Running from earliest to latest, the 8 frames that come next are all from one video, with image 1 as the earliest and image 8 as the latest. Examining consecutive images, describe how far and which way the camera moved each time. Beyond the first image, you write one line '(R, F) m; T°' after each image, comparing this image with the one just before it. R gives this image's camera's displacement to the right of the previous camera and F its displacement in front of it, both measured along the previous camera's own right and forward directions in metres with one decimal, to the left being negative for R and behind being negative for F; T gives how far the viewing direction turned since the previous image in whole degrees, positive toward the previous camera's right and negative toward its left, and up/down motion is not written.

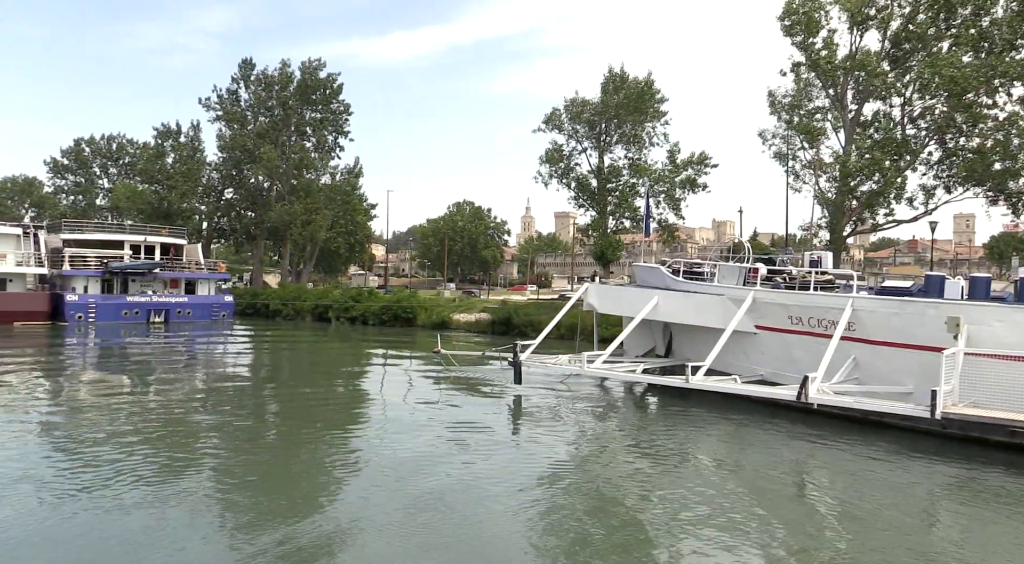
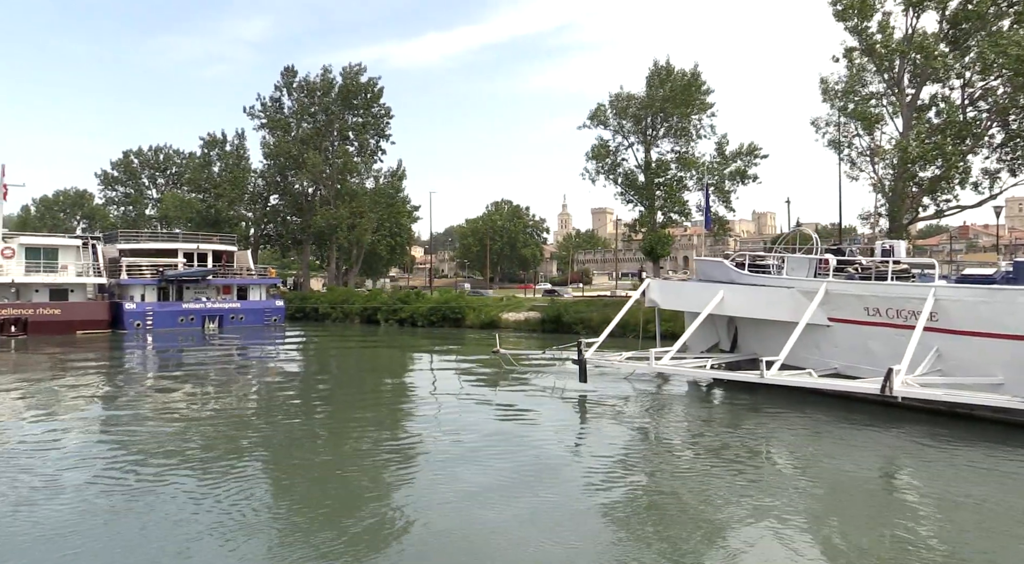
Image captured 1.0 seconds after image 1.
(-0.6, +0.1) m; -3°
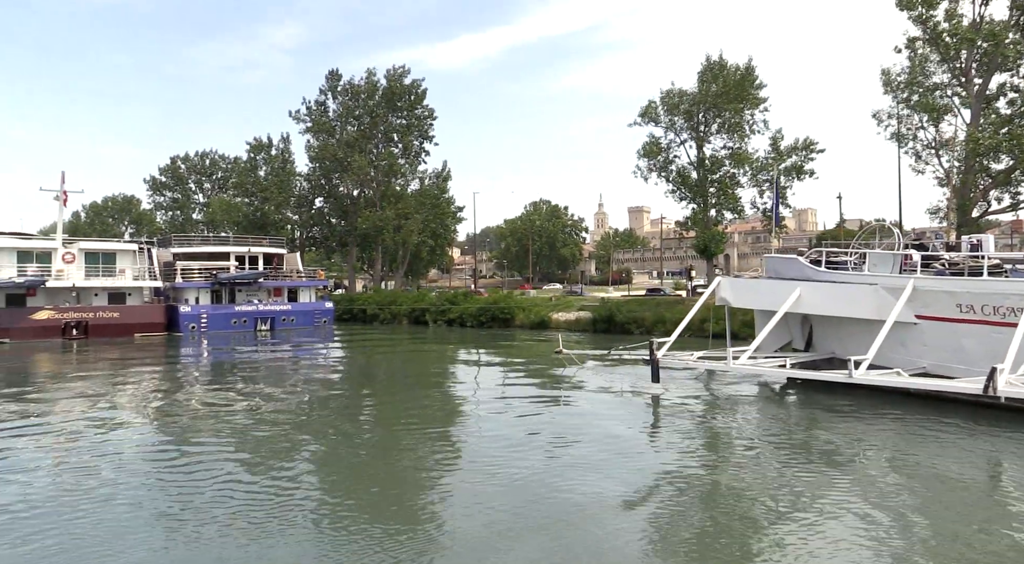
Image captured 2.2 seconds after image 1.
(-0.8, +0.1) m; -2°
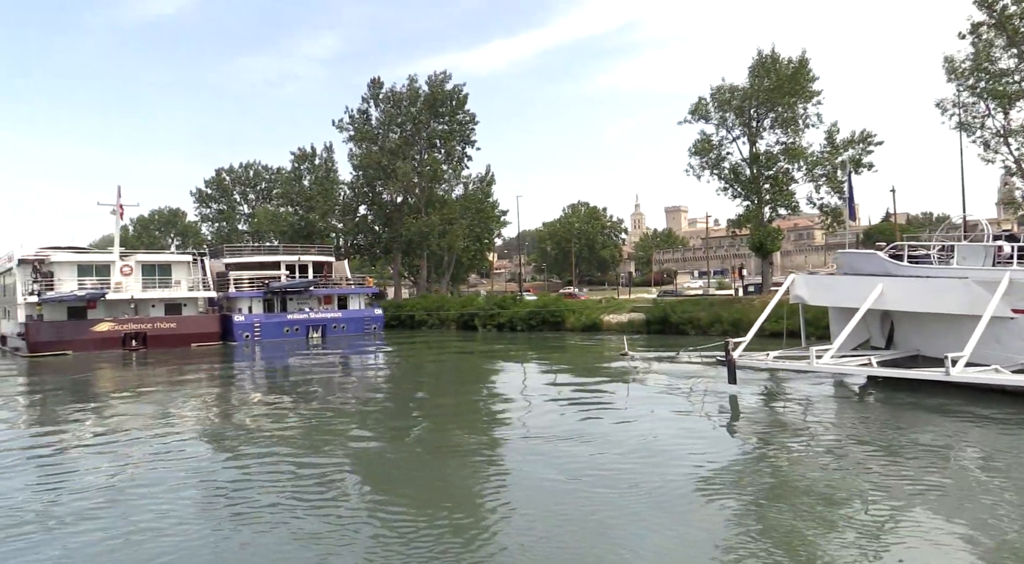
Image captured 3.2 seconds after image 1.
(-0.8, +0.2) m; -3°
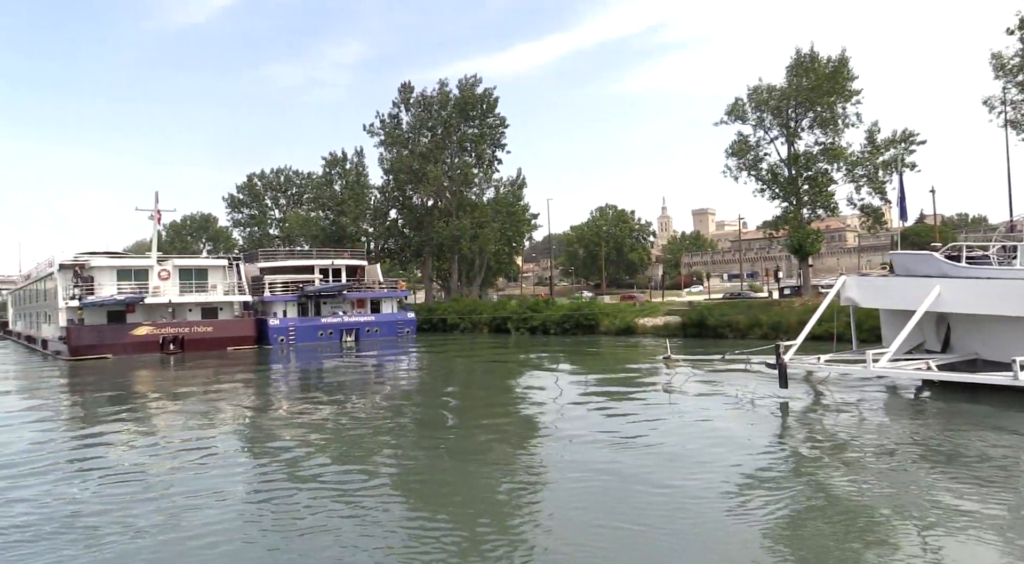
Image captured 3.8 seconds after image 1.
(-0.5, +0.1) m; -2°
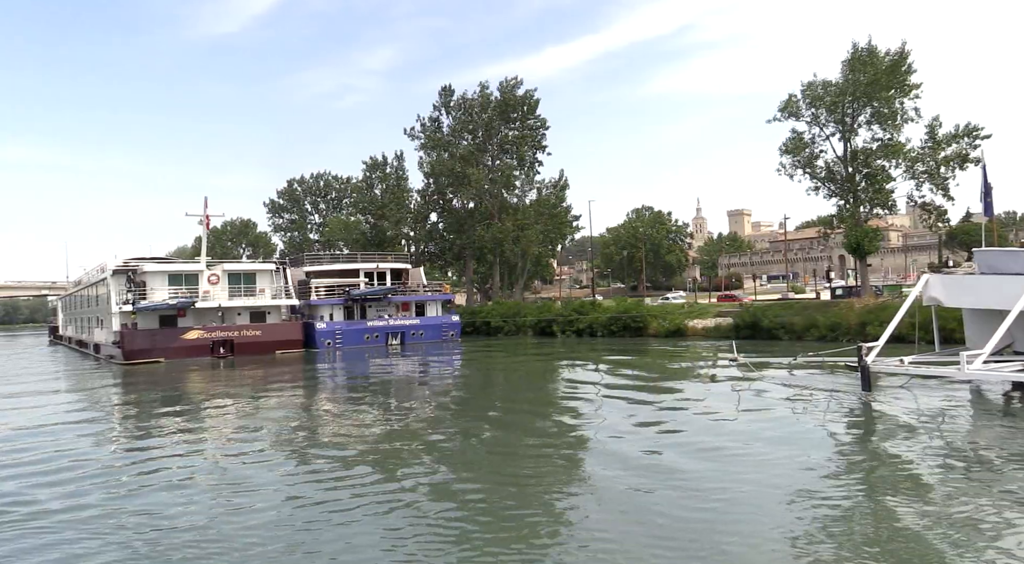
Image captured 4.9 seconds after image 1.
(-0.9, +0.2) m; -2°
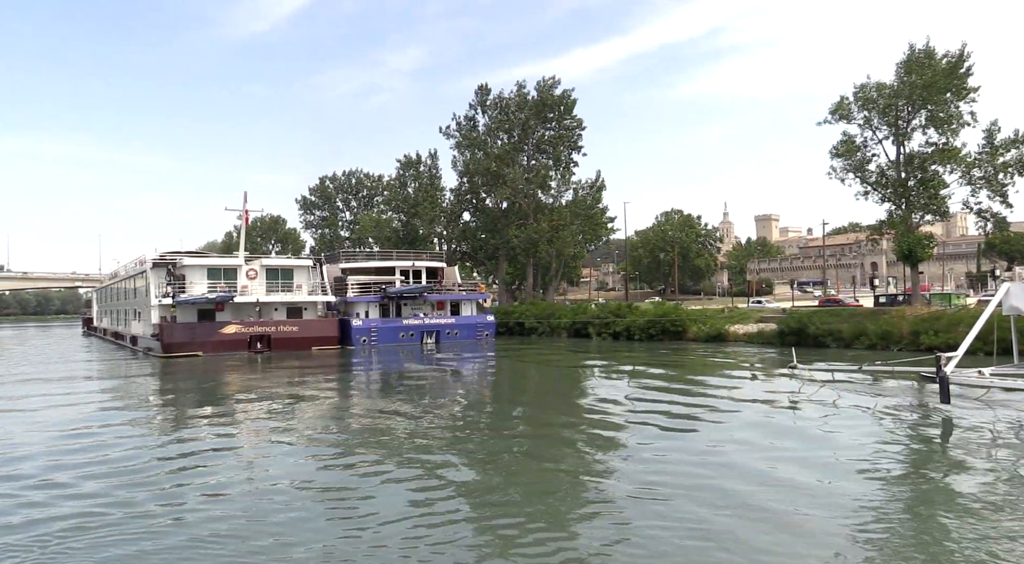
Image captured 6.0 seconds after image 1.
(-0.9, +0.3) m; -1°
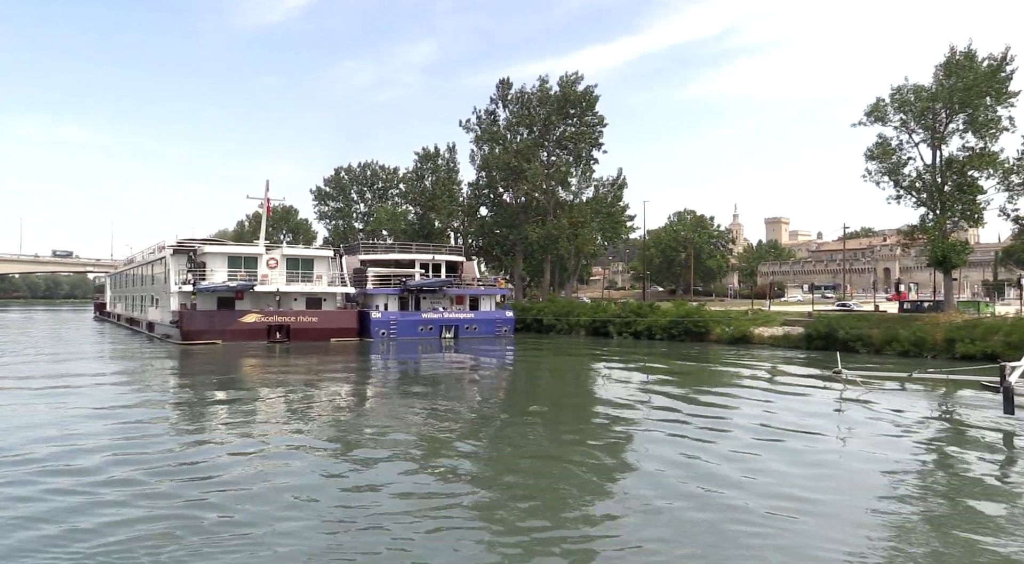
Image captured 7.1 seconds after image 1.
(-1.0, +0.3) m; 0°
